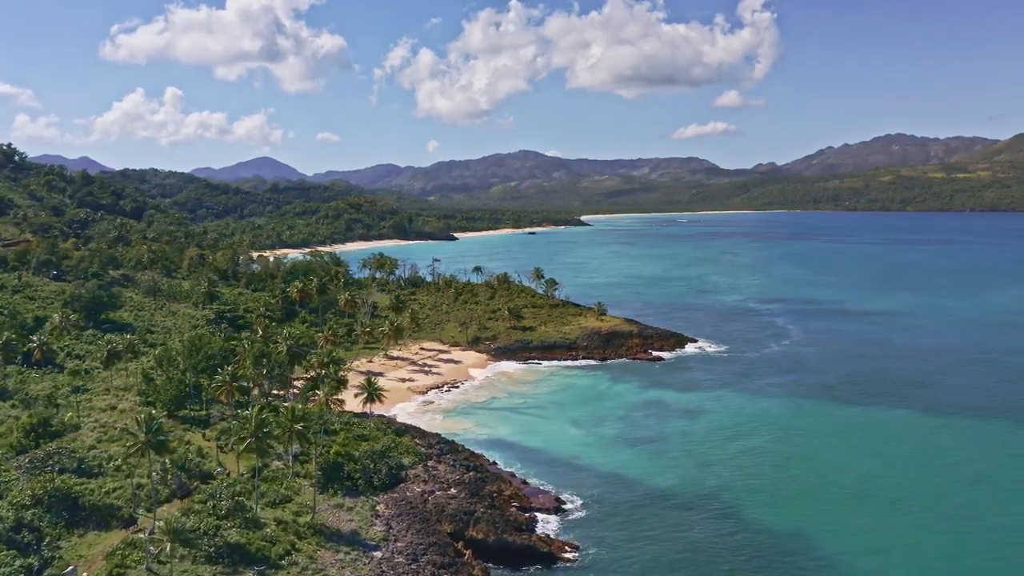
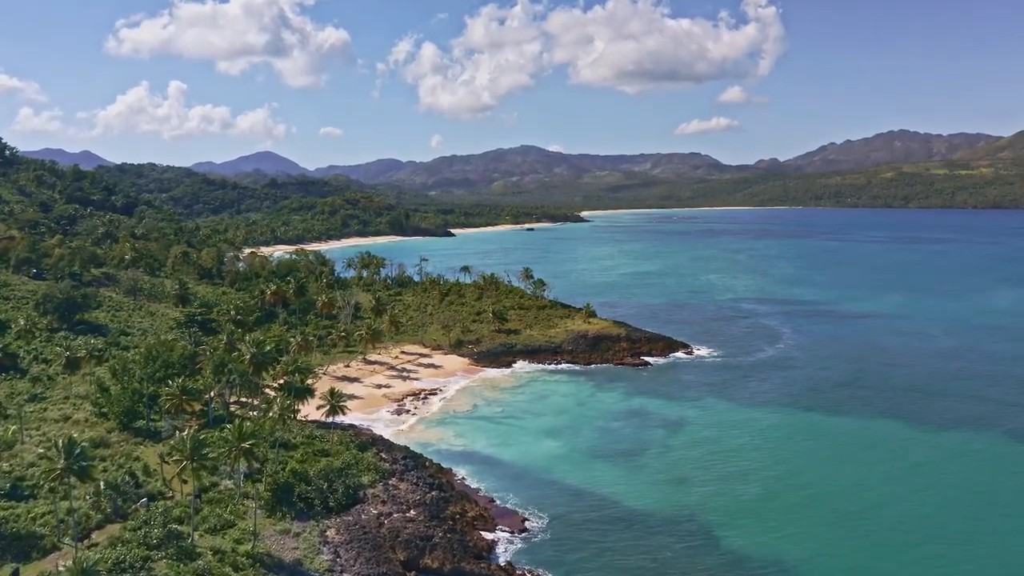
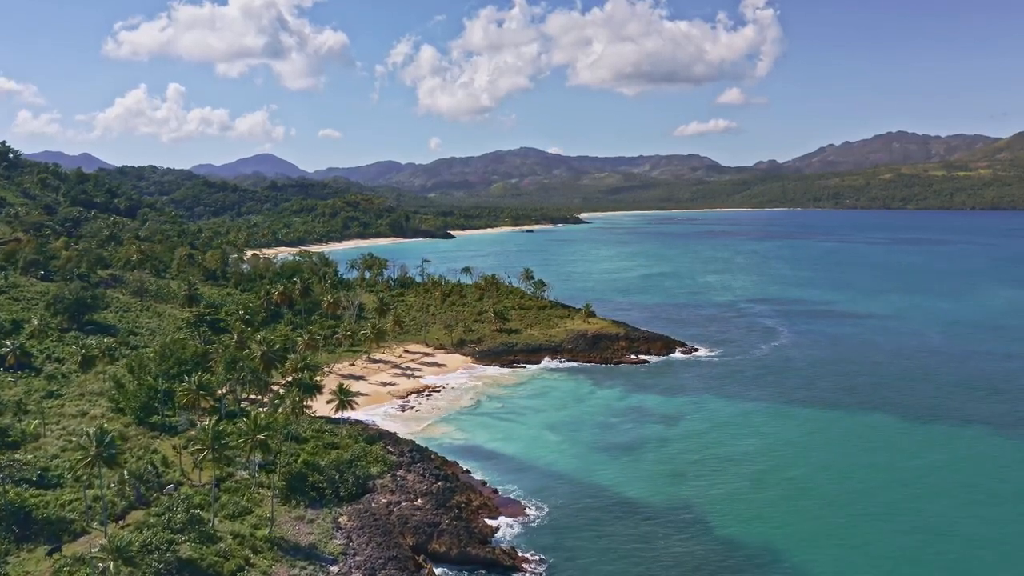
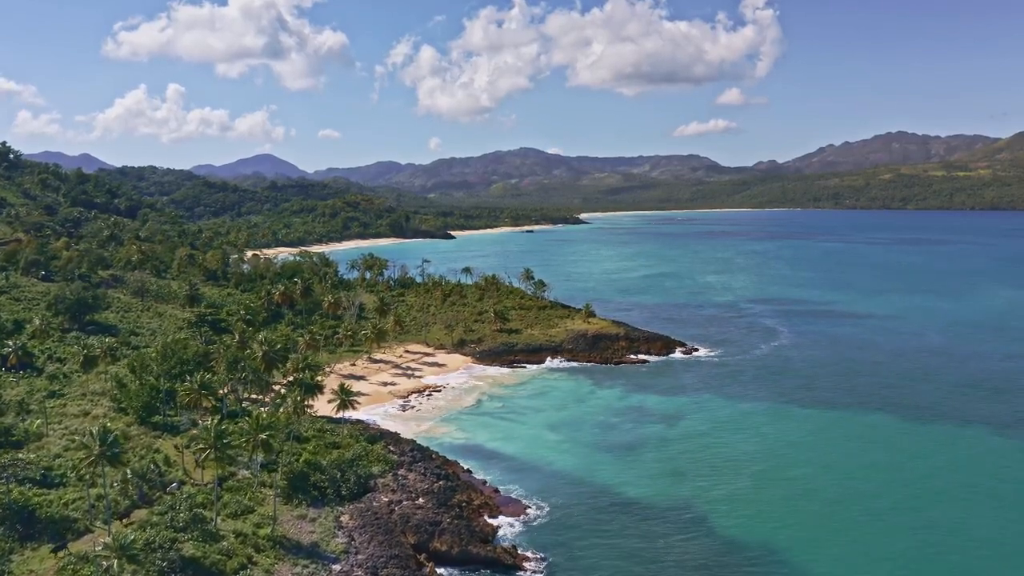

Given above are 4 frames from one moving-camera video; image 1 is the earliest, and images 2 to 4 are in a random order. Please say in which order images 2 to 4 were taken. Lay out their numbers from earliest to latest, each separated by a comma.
4, 3, 2
